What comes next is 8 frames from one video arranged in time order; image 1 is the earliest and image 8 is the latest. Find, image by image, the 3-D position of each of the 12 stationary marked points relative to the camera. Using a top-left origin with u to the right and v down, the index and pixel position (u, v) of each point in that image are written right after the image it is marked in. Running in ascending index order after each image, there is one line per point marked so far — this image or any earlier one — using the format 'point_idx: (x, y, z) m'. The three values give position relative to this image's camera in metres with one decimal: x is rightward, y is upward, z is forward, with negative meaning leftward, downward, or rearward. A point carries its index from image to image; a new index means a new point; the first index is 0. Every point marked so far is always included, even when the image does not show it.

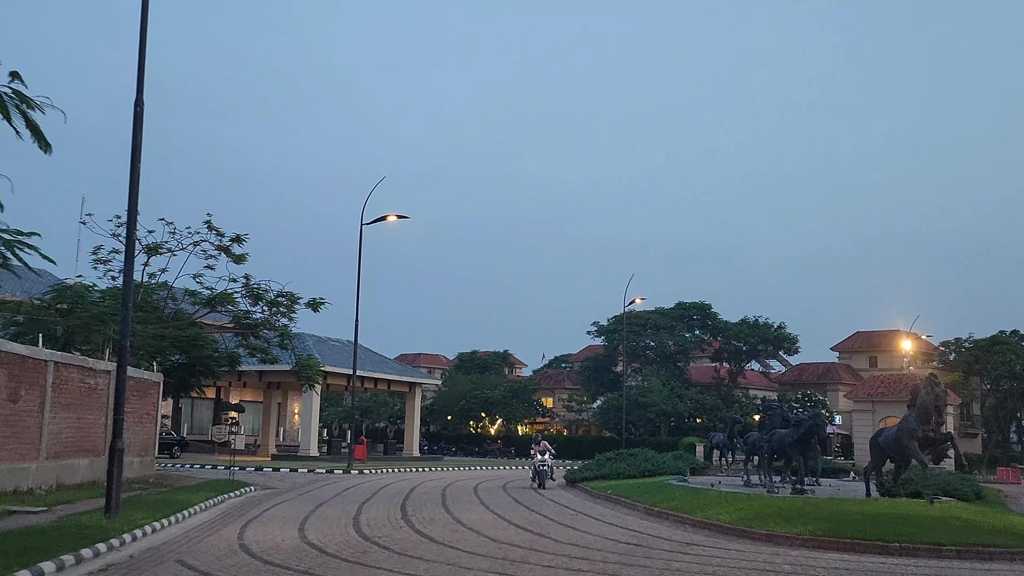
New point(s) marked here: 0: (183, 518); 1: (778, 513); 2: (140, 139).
0: (-5.9, -4.1, +16.6) m
1: (+4.5, -3.8, +15.8) m
2: (-6.4, +2.6, +15.7) m
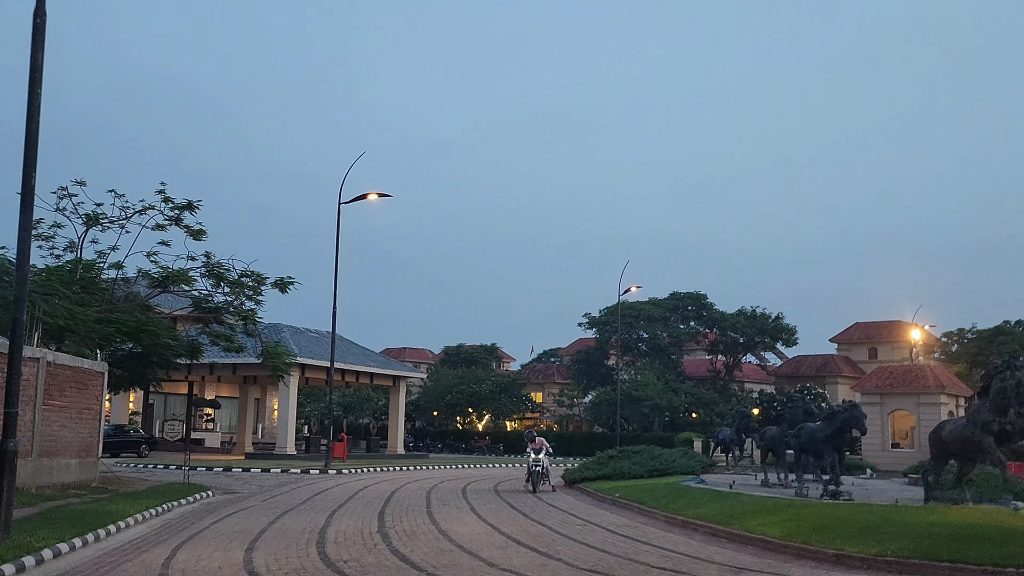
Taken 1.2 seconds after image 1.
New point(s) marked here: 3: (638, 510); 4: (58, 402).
0: (-5.9, -3.6, +13.5) m
1: (+4.5, -3.3, +12.9) m
2: (-6.4, +3.1, +12.7) m
3: (+2.5, -4.4, +18.3) m
4: (-9.4, -2.4, +19.2) m
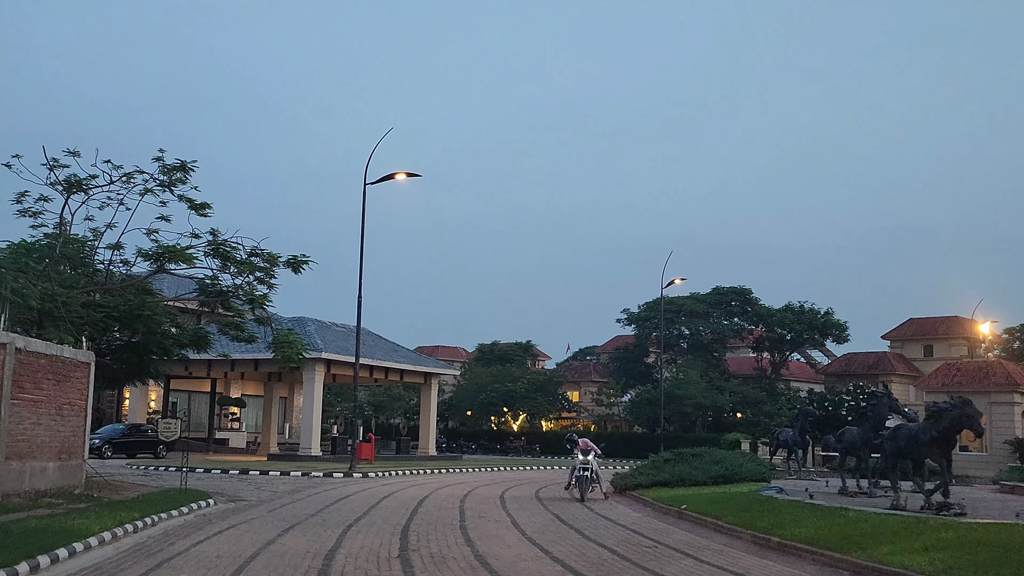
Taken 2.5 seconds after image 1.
0: (-5.2, -3.1, +10.7) m
1: (+5.2, -2.8, +9.7) m
2: (-5.8, +3.5, +9.8) m
3: (+3.3, -3.9, +15.2) m
4: (-8.6, -1.9, +16.5) m
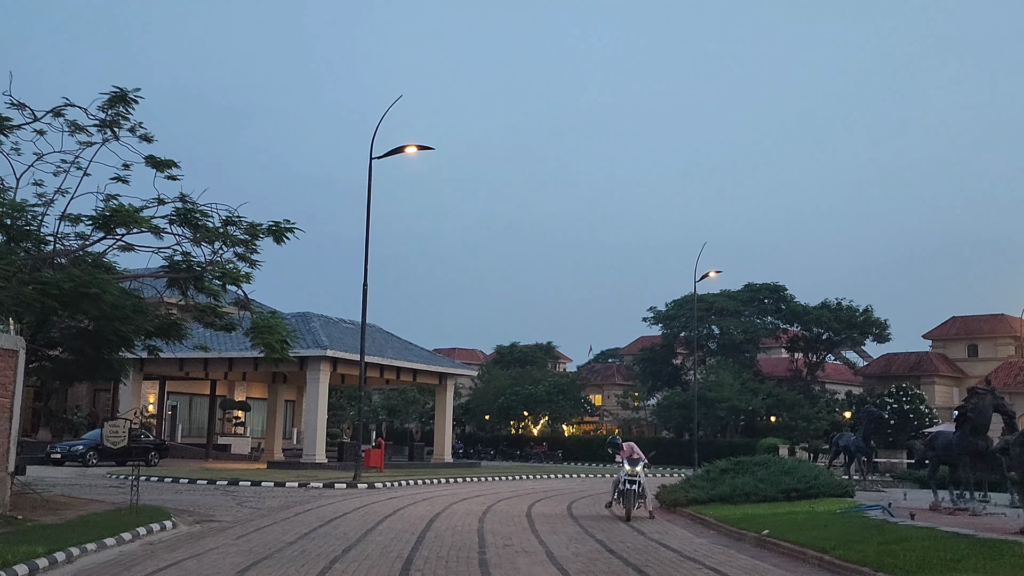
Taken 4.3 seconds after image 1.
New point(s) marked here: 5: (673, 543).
0: (-4.8, -2.6, +6.9) m
1: (+5.5, -2.2, +5.7) m
2: (-5.5, +4.1, +6.2) m
3: (+3.8, -3.4, +11.3) m
4: (-8.1, -1.4, +12.8) m
5: (+2.6, -4.1, +14.9) m
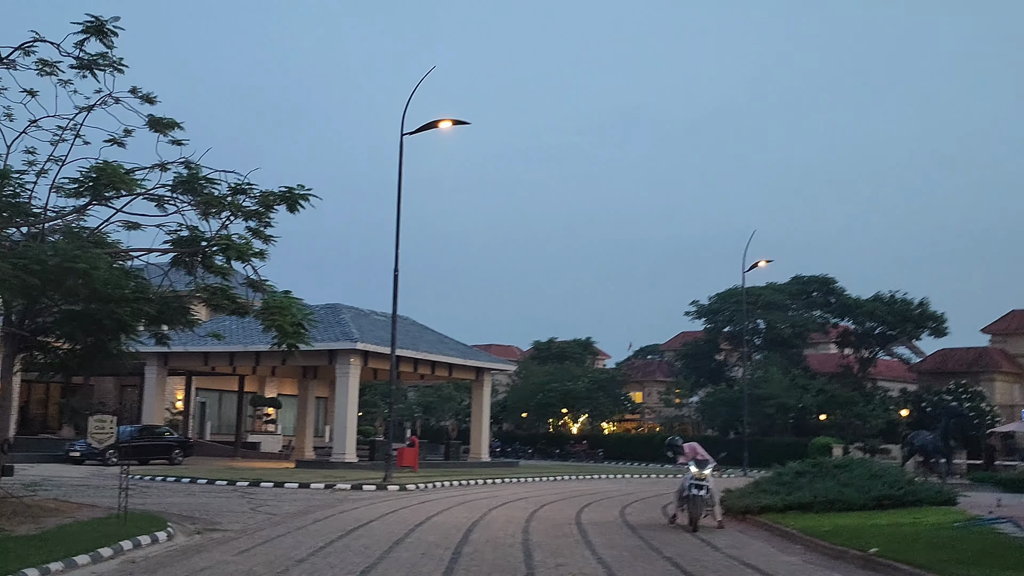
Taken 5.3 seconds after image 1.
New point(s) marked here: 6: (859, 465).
0: (-4.4, -2.2, +4.8) m
1: (+5.9, -1.8, +3.2) m
2: (-5.1, +4.5, +4.0) m
3: (+4.3, -2.9, +8.8) m
4: (-7.5, -1.0, +10.8) m
5: (+3.3, -3.7, +12.5) m
6: (+6.9, -3.5, +18.5) m
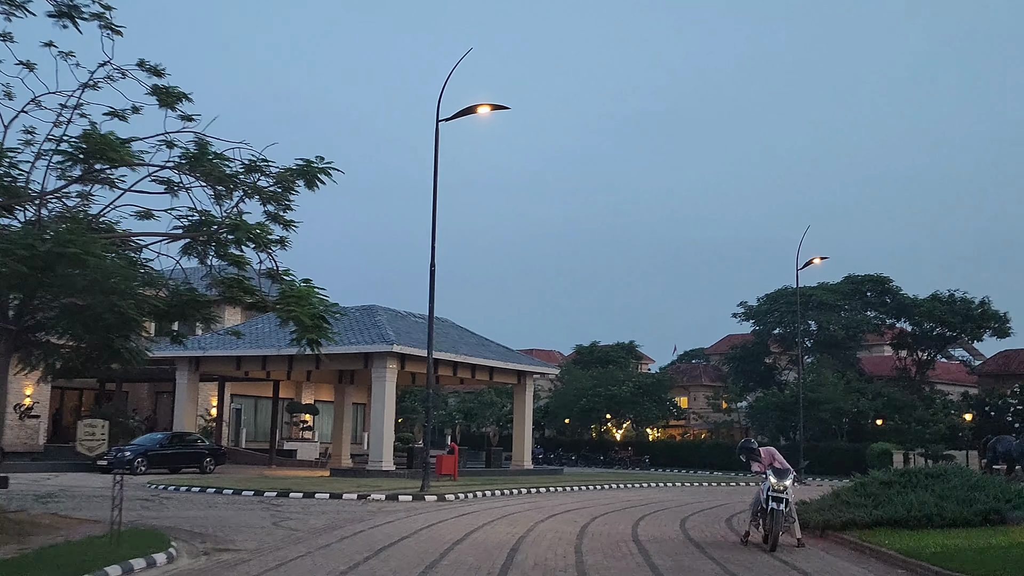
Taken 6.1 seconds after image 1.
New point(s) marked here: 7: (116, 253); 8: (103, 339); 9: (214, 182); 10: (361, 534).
0: (-4.2, -2.0, +3.1) m
1: (+6.1, -1.4, +1.1) m
2: (-4.9, +4.7, +2.4) m
3: (+4.8, -2.6, +6.8) m
4: (-6.9, -0.9, +9.3) m
5: (+3.9, -3.4, +10.5) m
6: (+7.8, -3.3, +16.4) m
7: (-6.2, +0.5, +14.6) m
8: (-6.7, -0.8, +15.3) m
9: (-4.5, +1.5, +14.4) m
10: (-2.6, -4.1, +15.4) m
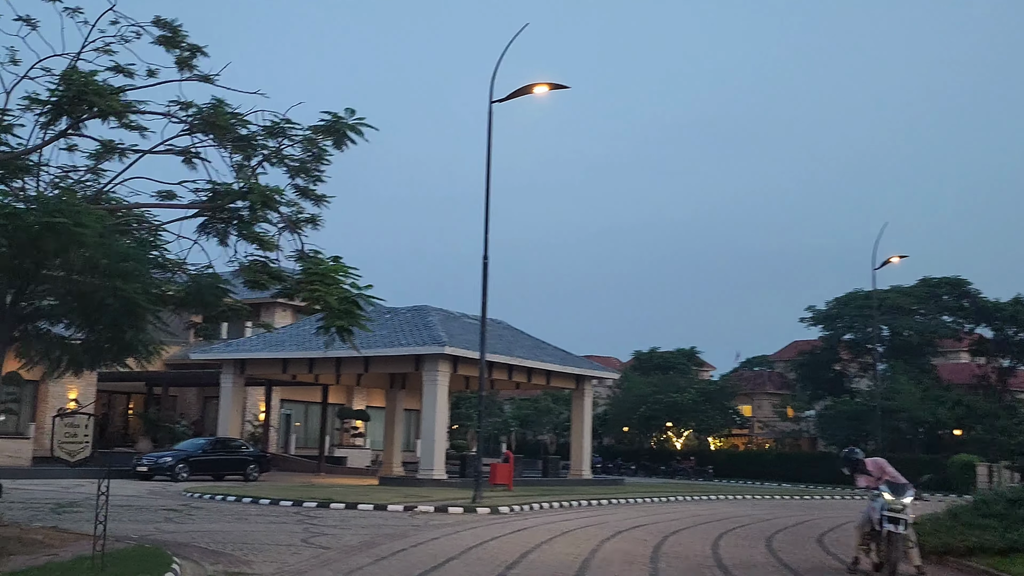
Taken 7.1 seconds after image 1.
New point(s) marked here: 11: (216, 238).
0: (-4.0, -1.6, +1.3) m
1: (+6.1, -1.0, -1.3) m
2: (-4.8, +5.1, +0.7) m
3: (+5.2, -2.3, +4.4) m
4: (-6.4, -0.6, +7.6) m
5: (+4.5, -3.1, +8.2) m
6: (+8.7, -3.0, +13.8) m
7: (-5.3, +0.8, +12.9) m
8: (-5.8, -0.6, +13.6) m
9: (-3.7, +1.8, +12.6) m
10: (-1.6, -3.8, +13.4) m
11: (-4.3, +0.7, +13.7) m
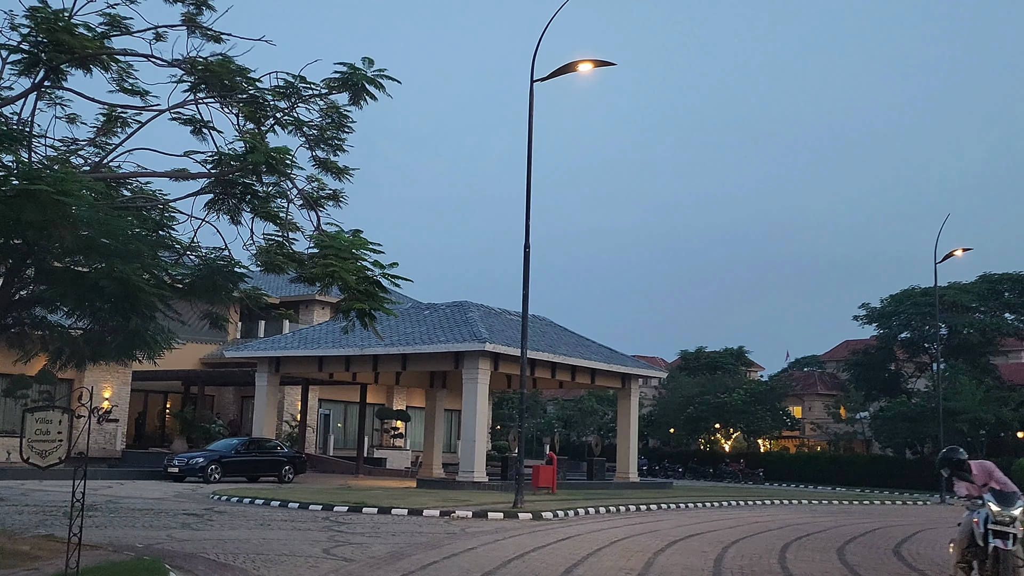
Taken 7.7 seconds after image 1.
0: (-4.0, -1.4, 0.0) m
1: (+6.0, -0.7, -3.1) m
2: (-4.8, +5.3, -0.5) m
3: (+5.3, -2.0, +2.7) m
4: (-6.1, -0.4, +6.4) m
5: (+4.8, -2.8, +6.5) m
6: (+9.3, -2.7, +11.9) m
7: (-4.8, +1.0, +11.6) m
8: (-5.2, -0.3, +12.4) m
9: (-3.2, +2.0, +11.3) m
10: (-1.1, -3.6, +12.0) m
11: (-3.7, +0.9, +12.4) m
